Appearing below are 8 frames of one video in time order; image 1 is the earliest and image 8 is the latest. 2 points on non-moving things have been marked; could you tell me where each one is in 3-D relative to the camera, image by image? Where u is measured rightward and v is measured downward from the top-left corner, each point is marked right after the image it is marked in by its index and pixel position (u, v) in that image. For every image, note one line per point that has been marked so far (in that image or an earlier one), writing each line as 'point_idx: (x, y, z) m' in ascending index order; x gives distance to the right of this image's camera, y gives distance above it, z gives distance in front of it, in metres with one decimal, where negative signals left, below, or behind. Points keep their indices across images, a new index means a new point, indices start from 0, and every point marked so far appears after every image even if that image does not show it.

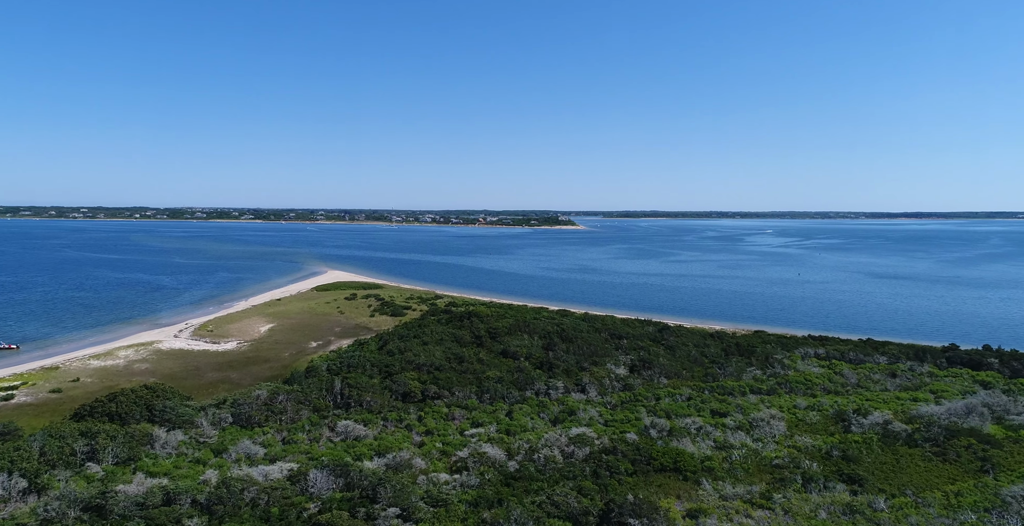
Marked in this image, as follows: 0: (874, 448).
0: (+9.7, -4.9, +15.9) m
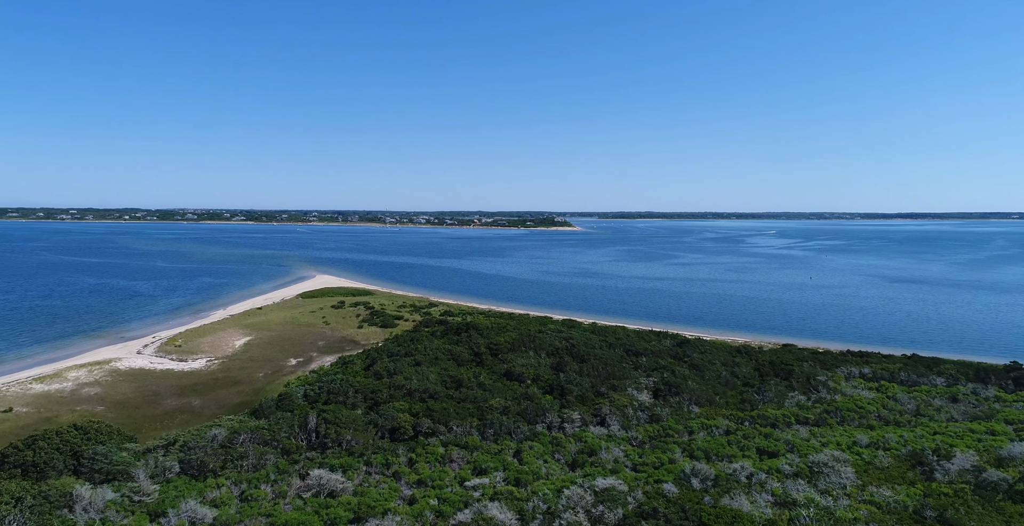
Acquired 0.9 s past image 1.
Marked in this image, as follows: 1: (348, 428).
0: (+9.9, -5.2, +12.9) m
1: (-4.5, -4.6, +16.5) m
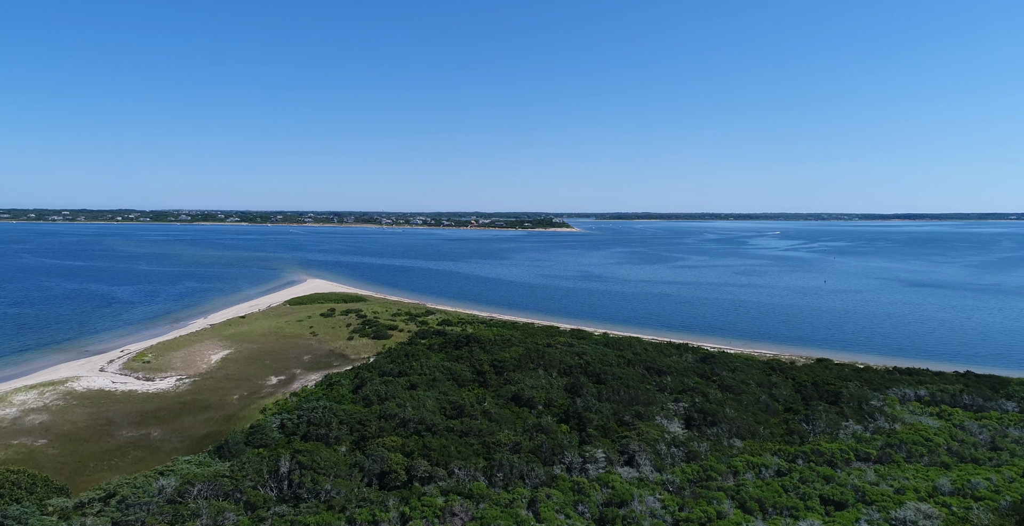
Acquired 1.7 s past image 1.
0: (+10.3, -5.5, +10.1) m
1: (-4.2, -4.8, +13.7) m
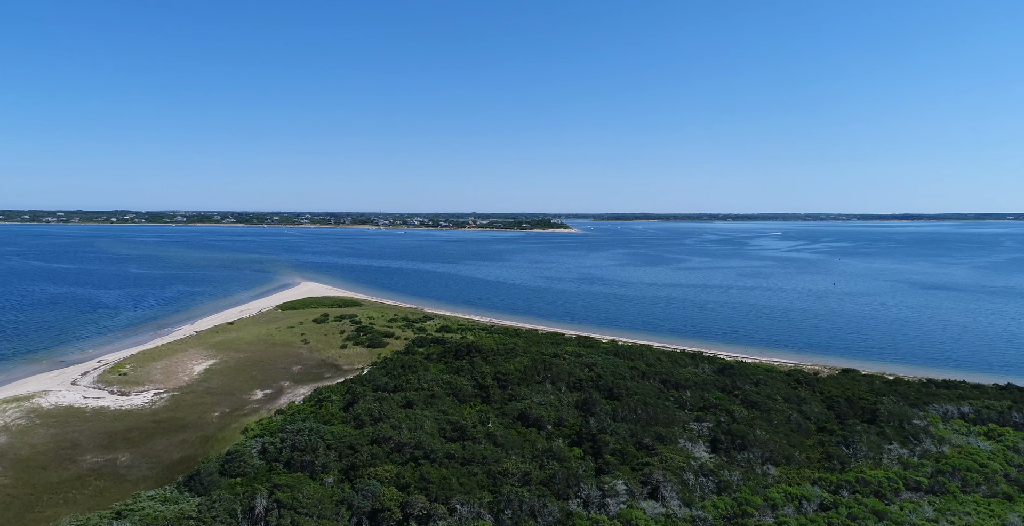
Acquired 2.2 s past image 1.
0: (+10.5, -5.6, +8.4) m
1: (-4.0, -5.0, +11.9) m
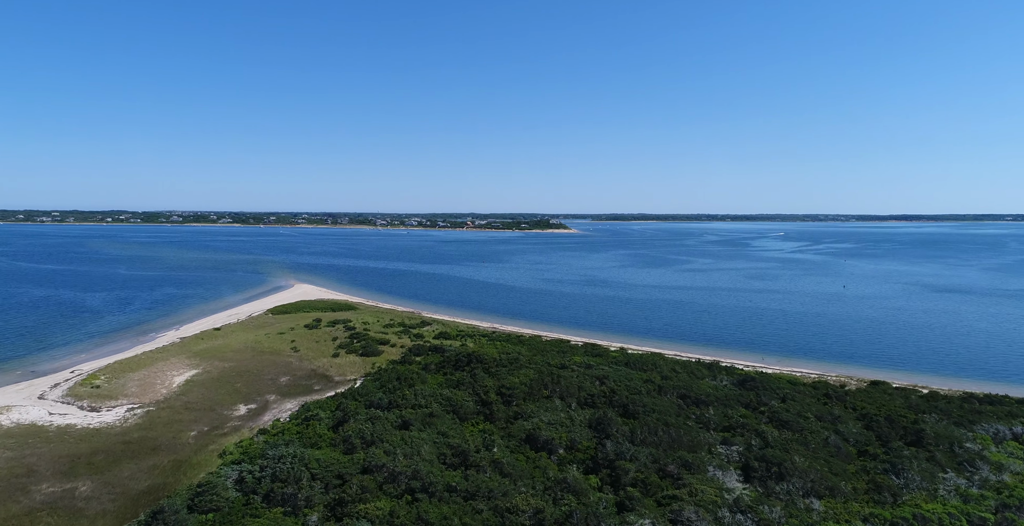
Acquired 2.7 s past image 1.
0: (+10.7, -5.8, +6.7) m
1: (-3.8, -5.1, +10.1) m
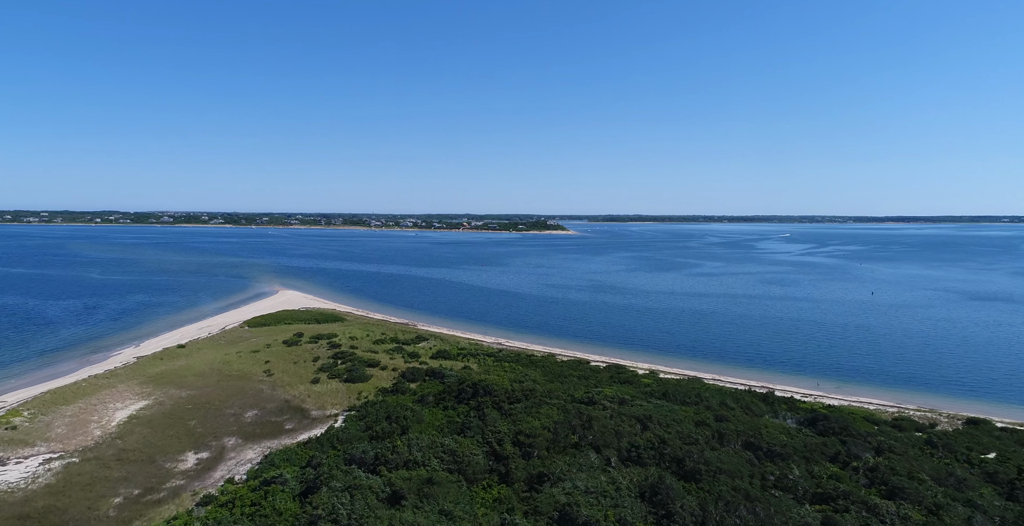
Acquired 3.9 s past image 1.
0: (+11.3, -6.1, +2.6) m
1: (-3.2, -5.4, +5.9) m
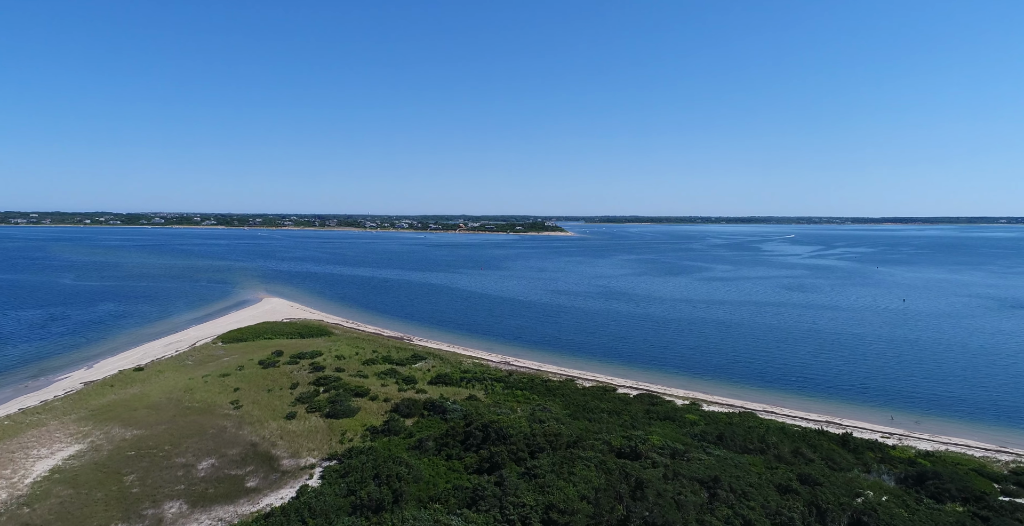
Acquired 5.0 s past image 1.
0: (+12.0, -6.4, -1.2) m
1: (-2.6, -5.8, +1.9) m
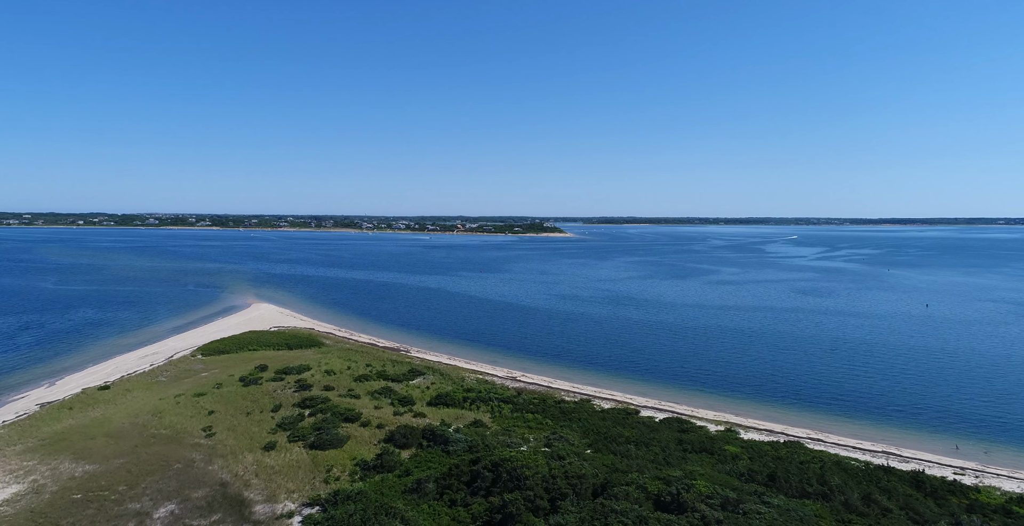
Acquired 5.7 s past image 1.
0: (+12.4, -6.6, -3.7) m
1: (-2.2, -5.9, -0.6) m
